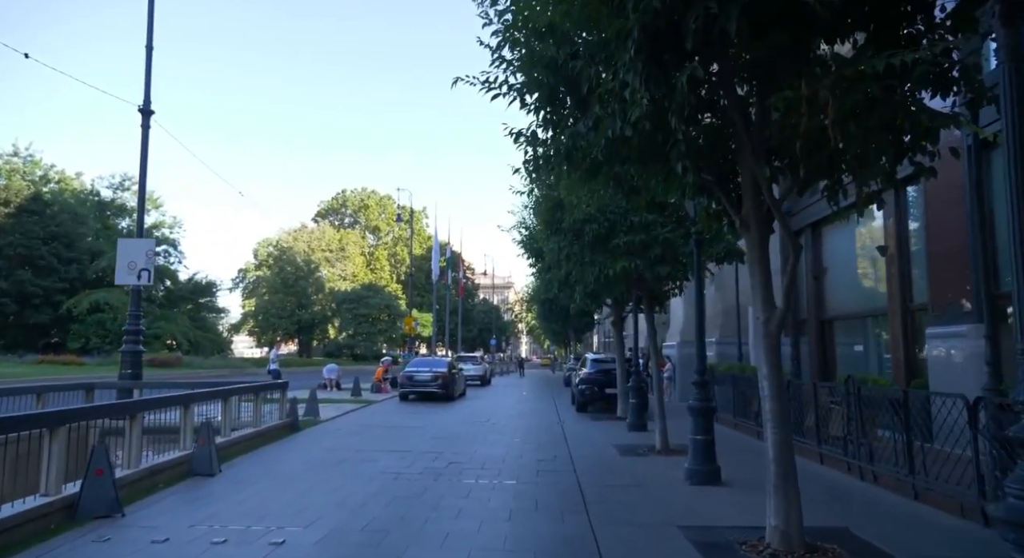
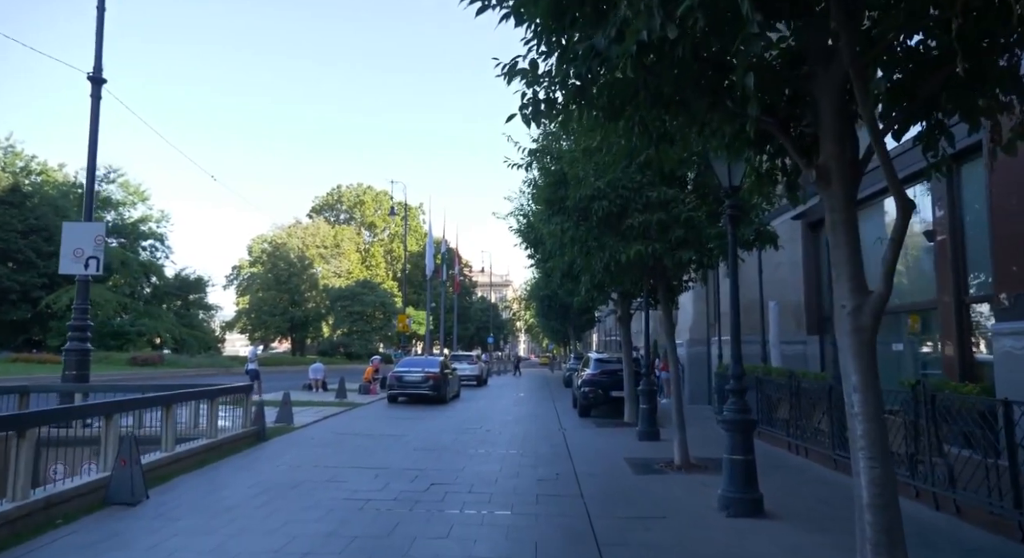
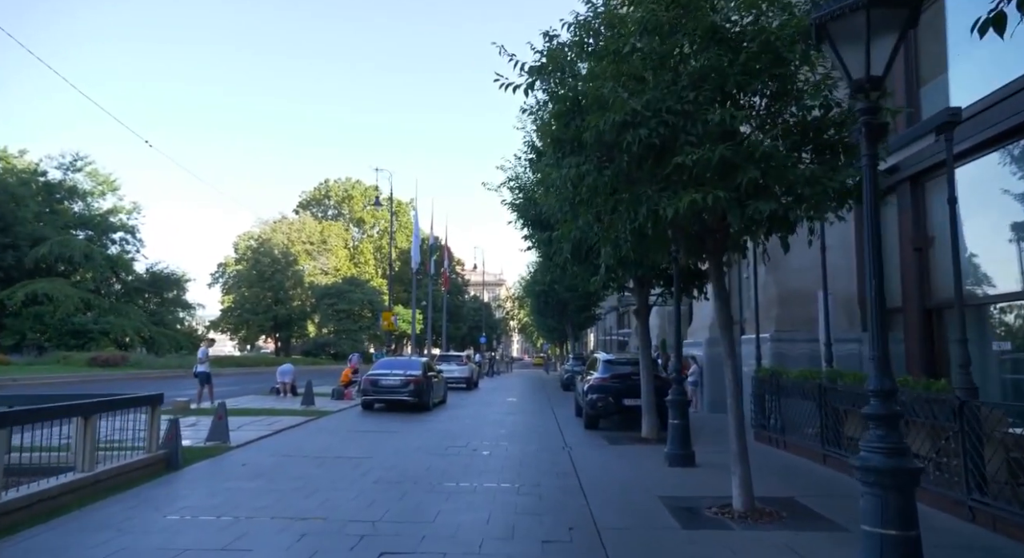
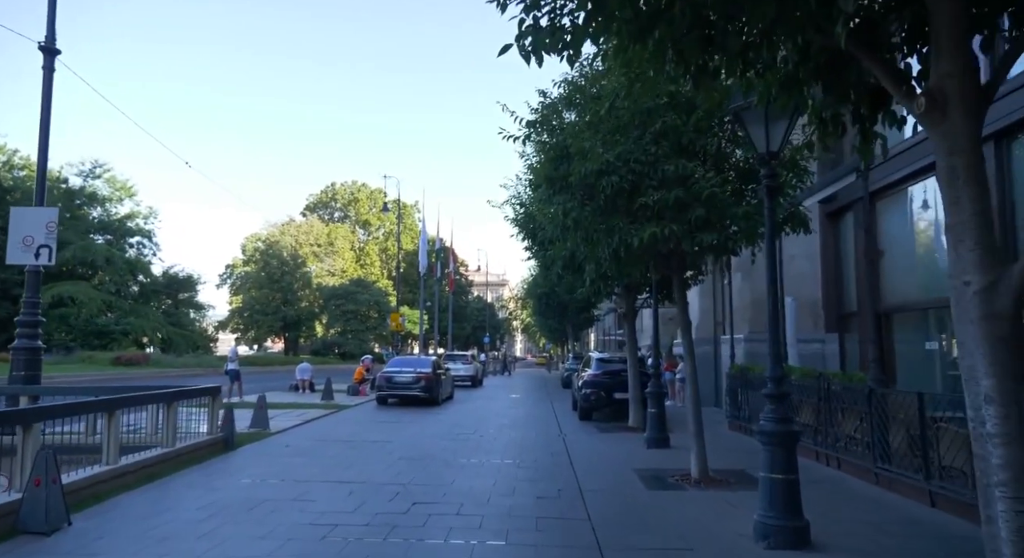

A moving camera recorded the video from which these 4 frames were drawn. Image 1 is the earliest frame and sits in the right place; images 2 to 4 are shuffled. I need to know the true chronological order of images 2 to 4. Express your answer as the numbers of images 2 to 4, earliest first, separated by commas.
2, 4, 3
